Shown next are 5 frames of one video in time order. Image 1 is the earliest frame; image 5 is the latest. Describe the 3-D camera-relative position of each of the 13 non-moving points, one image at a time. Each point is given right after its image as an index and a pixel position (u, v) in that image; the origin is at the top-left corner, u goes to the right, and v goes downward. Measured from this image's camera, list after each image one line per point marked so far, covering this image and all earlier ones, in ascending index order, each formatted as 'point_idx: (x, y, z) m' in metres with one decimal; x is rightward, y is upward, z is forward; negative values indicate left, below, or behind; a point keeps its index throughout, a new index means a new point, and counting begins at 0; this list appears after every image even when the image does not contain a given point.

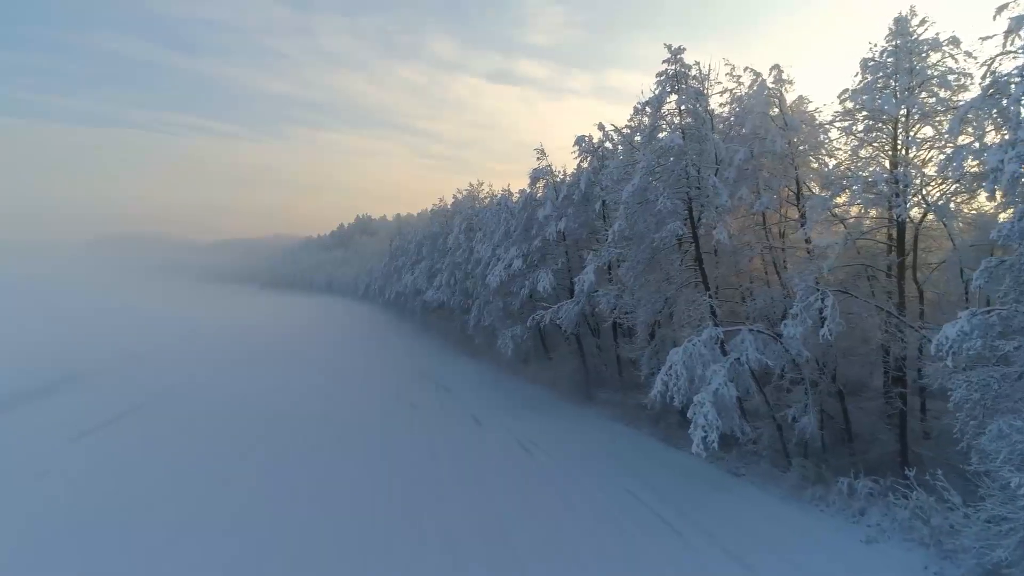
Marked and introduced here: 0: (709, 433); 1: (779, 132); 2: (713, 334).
0: (+3.3, -2.4, +12.3) m
1: (+5.5, +3.2, +15.3) m
2: (+3.6, -0.8, +13.4) m
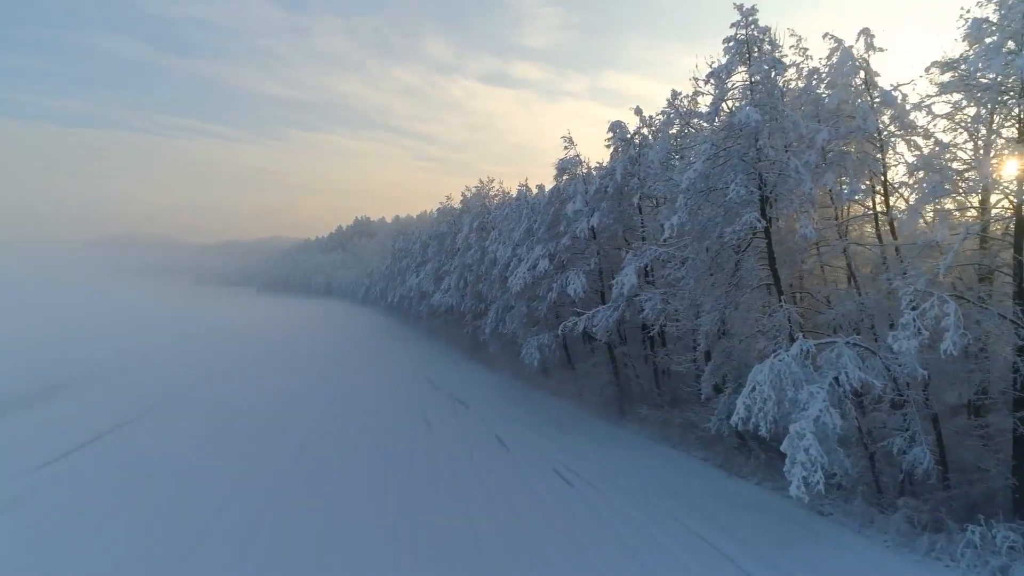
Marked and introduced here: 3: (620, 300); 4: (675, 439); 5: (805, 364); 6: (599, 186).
0: (+4.0, -2.5, +9.9) m
1: (+6.3, +3.2, +13.0) m
2: (+4.4, -0.9, +11.0) m
3: (+2.6, -0.3, +18.1) m
4: (+3.9, -3.7, +17.8) m
5: (+4.4, -1.1, +11.2) m
6: (+2.3, +2.7, +19.8) m
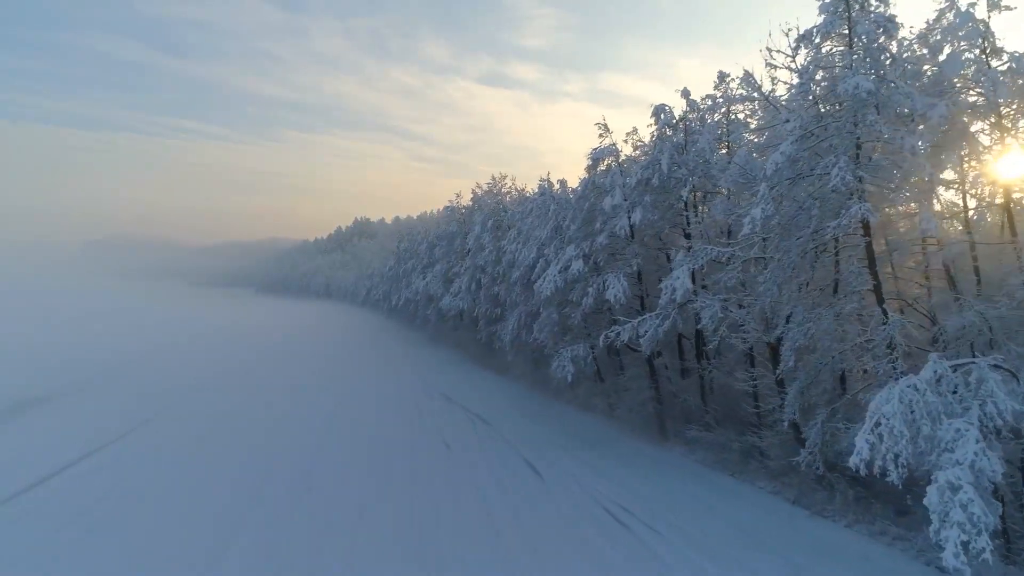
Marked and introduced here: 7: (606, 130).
0: (+4.8, -2.6, +7.7) m
1: (+7.0, +3.1, +10.8) m
2: (+5.1, -1.0, +8.8) m
3: (+3.4, -0.4, +15.9) m
4: (+4.7, -3.8, +15.5) m
5: (+5.2, -1.2, +8.9) m
6: (+3.1, +2.6, +17.6) m
7: (+2.5, +4.1, +19.3) m
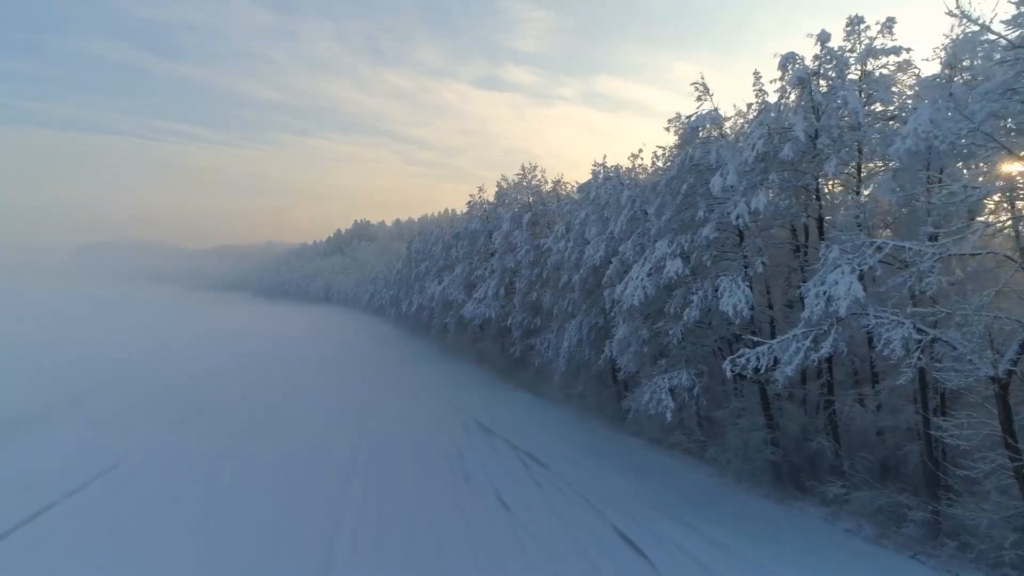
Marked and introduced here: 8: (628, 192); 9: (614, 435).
0: (+6.3, -2.7, +3.3) m
1: (+8.5, +2.9, +6.4) m
2: (+6.6, -1.1, +4.4) m
3: (+4.9, -0.6, +11.5) m
4: (+6.1, -3.9, +11.1) m
5: (+6.6, -1.4, +4.5) m
6: (+4.5, +2.5, +13.2) m
7: (+3.9, +4.0, +15.0) m
8: (+2.7, +2.2, +16.7) m
9: (+2.7, -3.8, +19.5) m
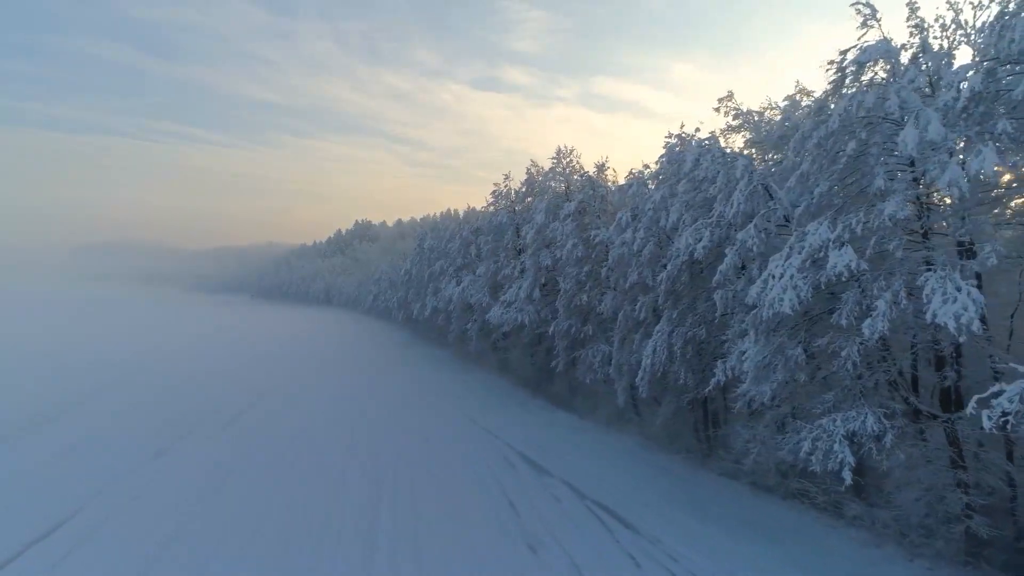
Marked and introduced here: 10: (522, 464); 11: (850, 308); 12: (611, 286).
0: (+7.6, -2.7, -1.0) m
1: (+9.8, +2.9, +2.2) m
2: (+7.9, -1.1, +0.2) m
3: (+6.2, -0.6, +7.3) m
4: (+7.4, -3.9, +6.9) m
5: (+7.9, -1.4, +0.3) m
6: (+5.8, +2.5, +9.0) m
7: (+5.2, +3.9, +10.7) m
8: (+4.0, +2.2, +12.5) m
9: (+4.0, -3.8, +15.2) m
10: (+0.1, -4.2, +16.4) m
11: (+4.4, -0.3, +9.7) m
12: (+2.5, 0.0, +19.0) m
